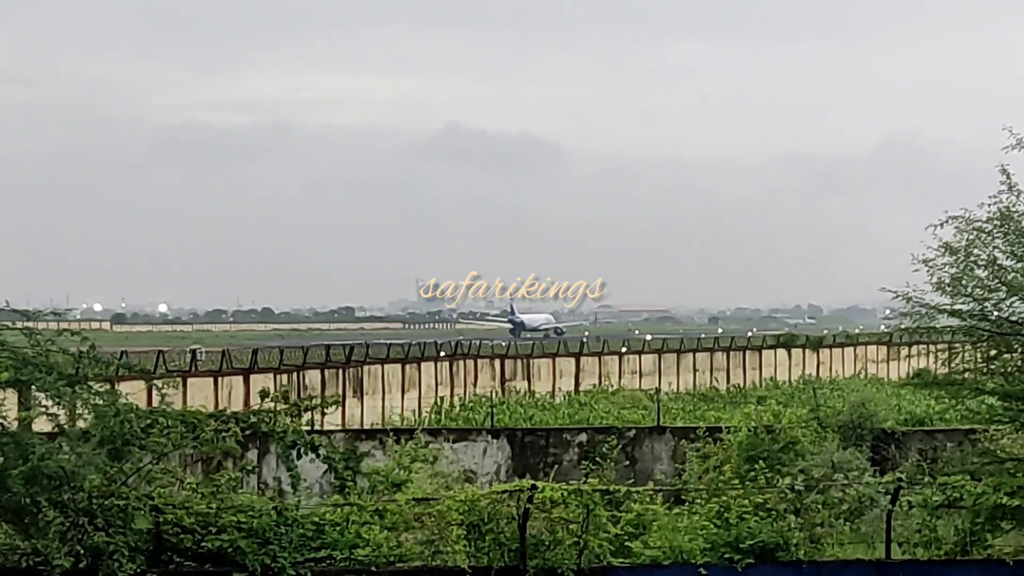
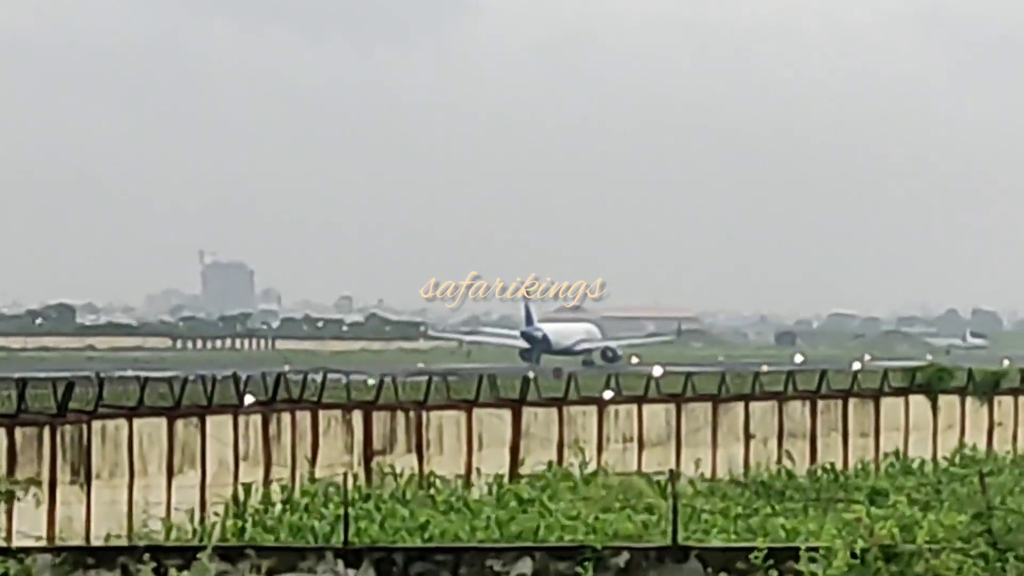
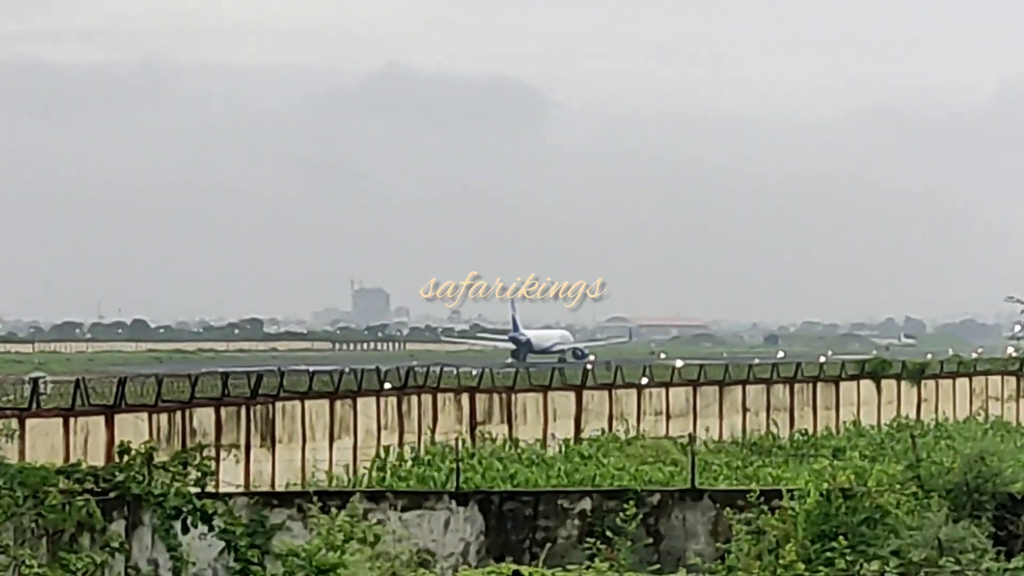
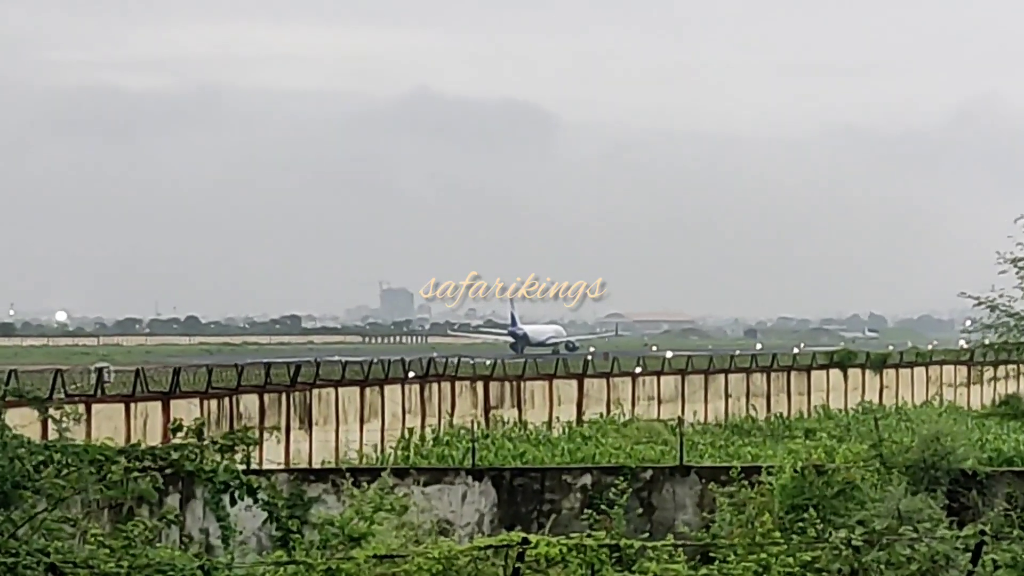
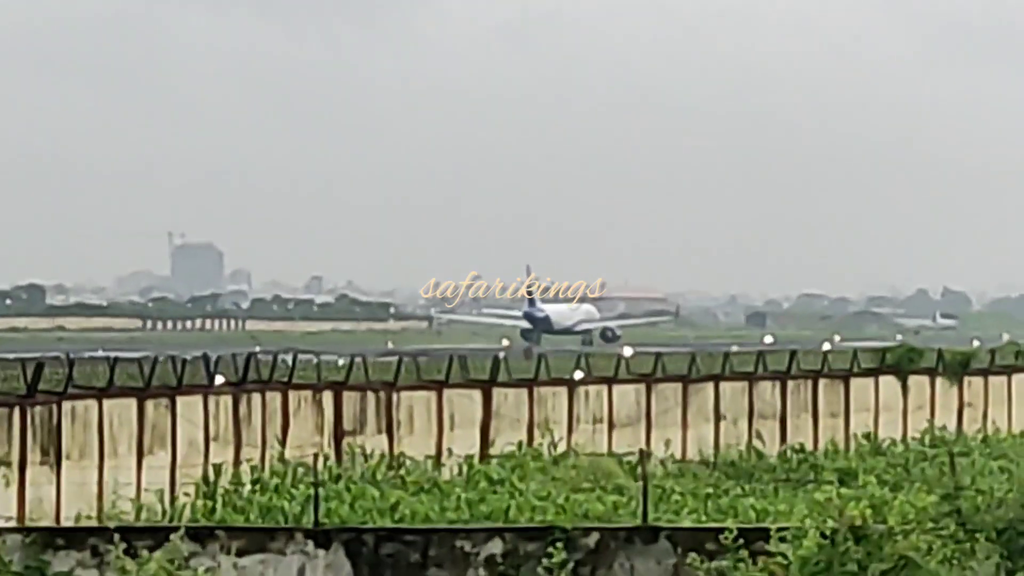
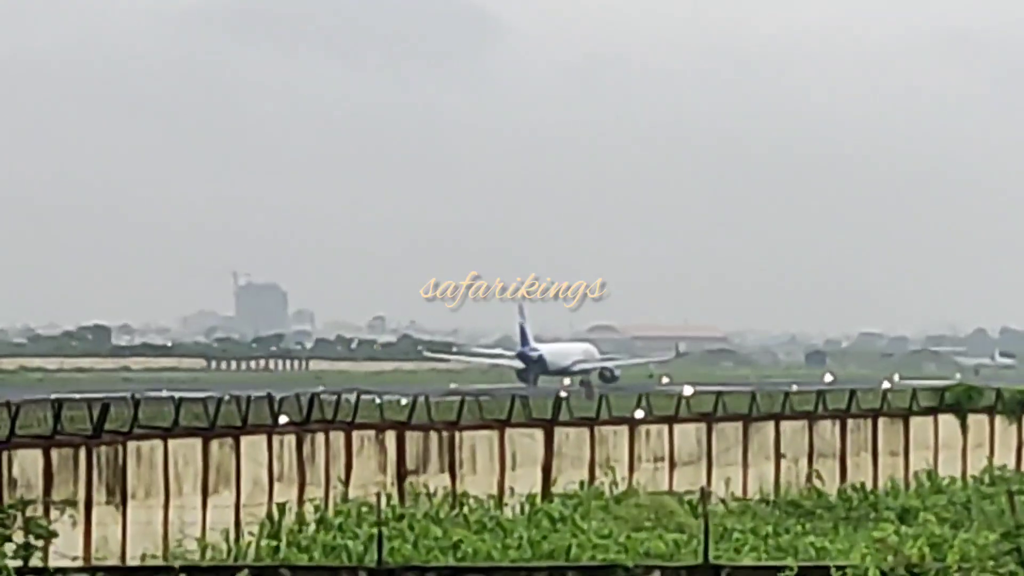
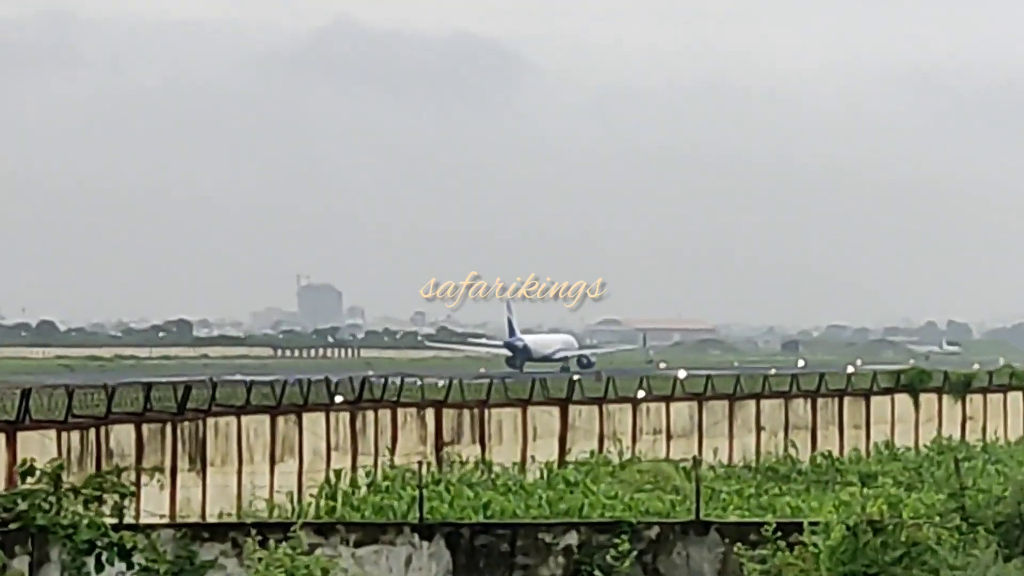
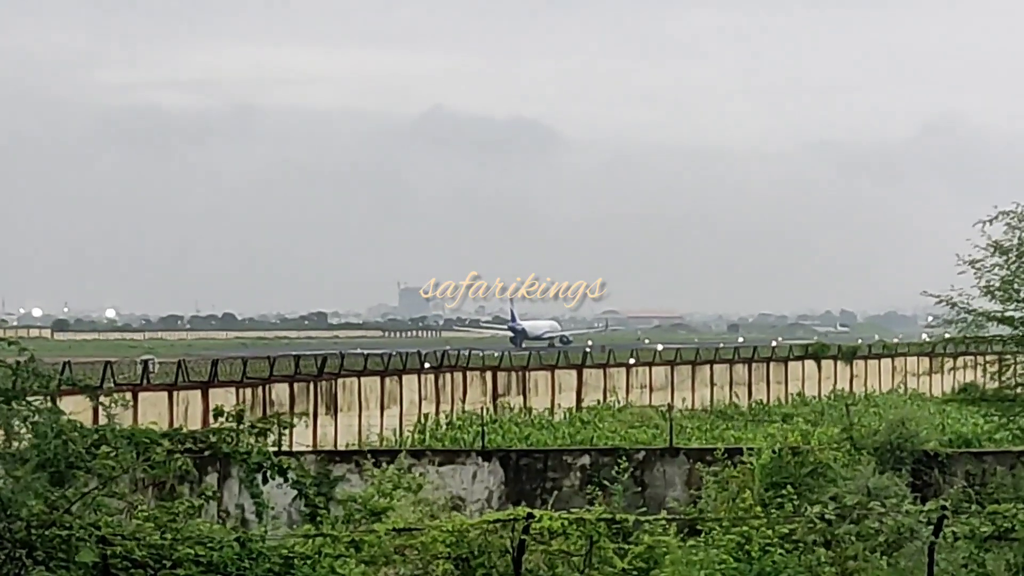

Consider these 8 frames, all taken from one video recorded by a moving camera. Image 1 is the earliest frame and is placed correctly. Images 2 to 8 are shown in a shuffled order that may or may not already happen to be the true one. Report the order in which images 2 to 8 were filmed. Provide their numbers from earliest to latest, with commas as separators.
8, 4, 3, 7, 6, 2, 5
